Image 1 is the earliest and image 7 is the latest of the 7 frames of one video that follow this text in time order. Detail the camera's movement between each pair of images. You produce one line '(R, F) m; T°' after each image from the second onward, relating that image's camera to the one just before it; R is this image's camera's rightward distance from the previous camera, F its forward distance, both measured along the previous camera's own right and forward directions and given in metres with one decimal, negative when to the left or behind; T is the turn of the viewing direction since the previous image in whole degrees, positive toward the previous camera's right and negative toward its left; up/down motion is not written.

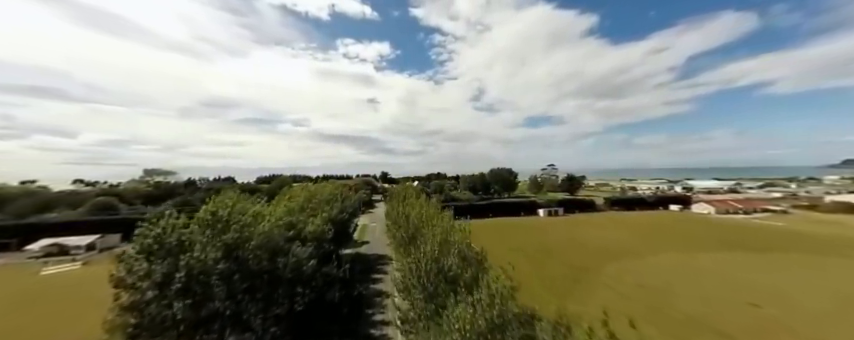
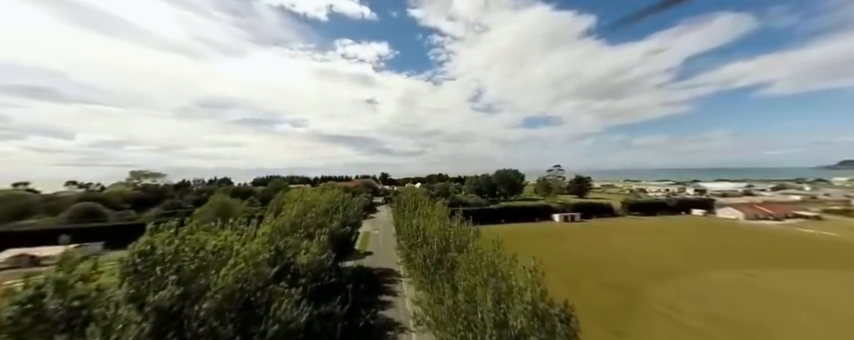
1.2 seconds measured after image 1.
(-1.5, +3.5) m; 0°
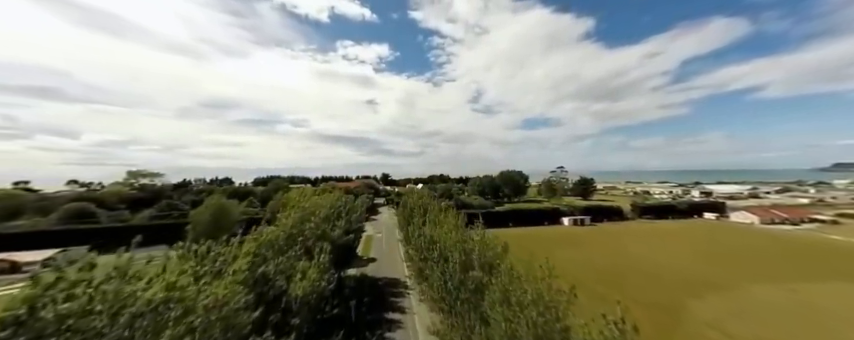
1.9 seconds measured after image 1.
(-0.8, +1.4) m; 0°
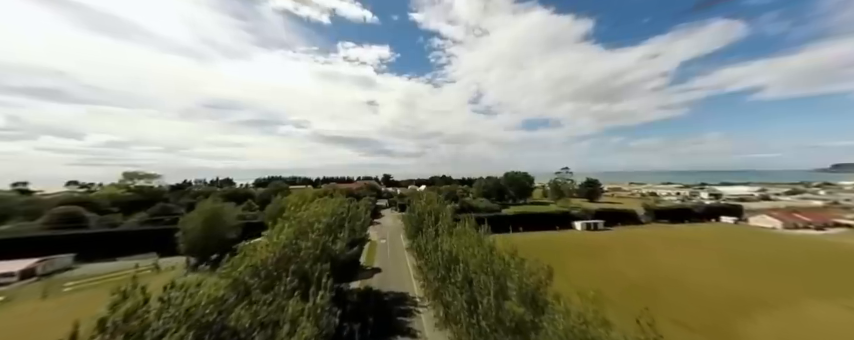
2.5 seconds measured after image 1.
(-0.9, +1.9) m; 0°
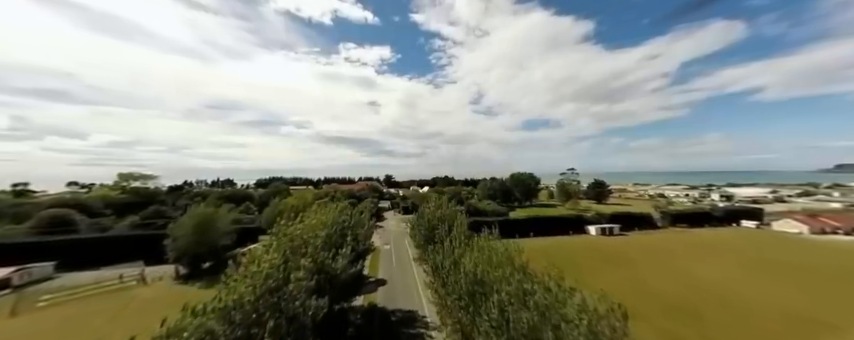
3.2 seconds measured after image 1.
(-0.8, +2.1) m; 0°
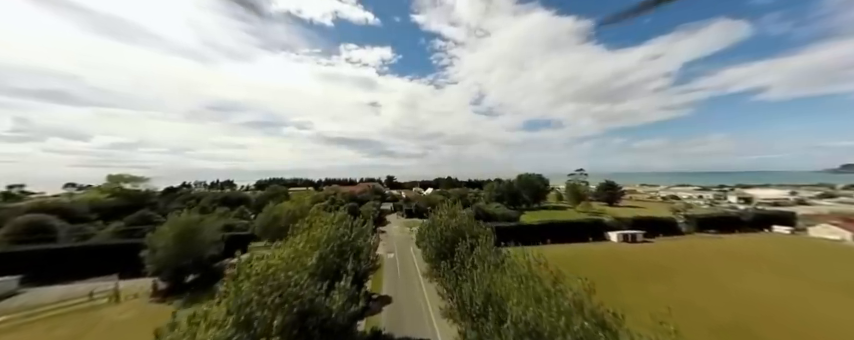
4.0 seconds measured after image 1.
(-0.9, +3.0) m; 0°
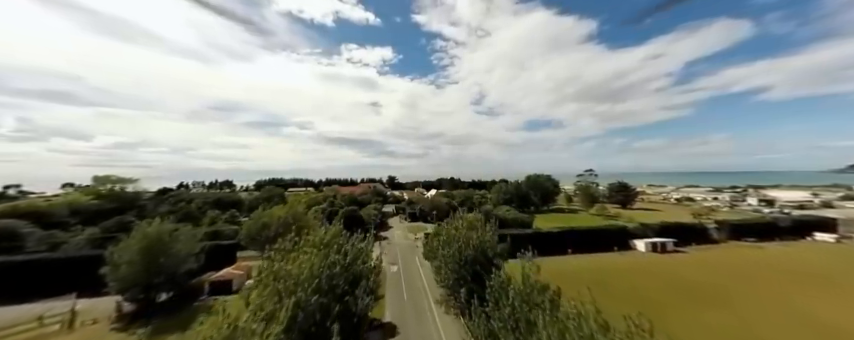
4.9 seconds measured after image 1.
(-0.9, +3.6) m; 0°
